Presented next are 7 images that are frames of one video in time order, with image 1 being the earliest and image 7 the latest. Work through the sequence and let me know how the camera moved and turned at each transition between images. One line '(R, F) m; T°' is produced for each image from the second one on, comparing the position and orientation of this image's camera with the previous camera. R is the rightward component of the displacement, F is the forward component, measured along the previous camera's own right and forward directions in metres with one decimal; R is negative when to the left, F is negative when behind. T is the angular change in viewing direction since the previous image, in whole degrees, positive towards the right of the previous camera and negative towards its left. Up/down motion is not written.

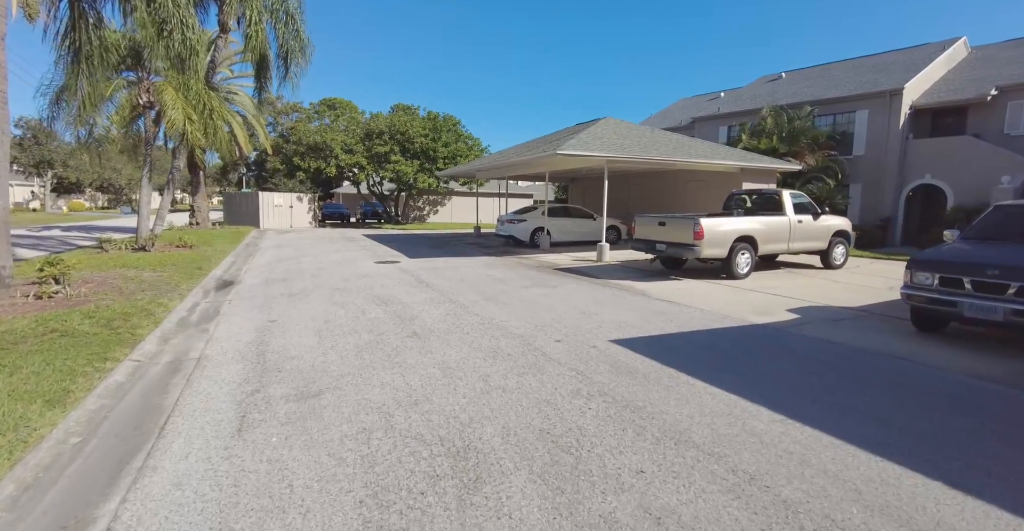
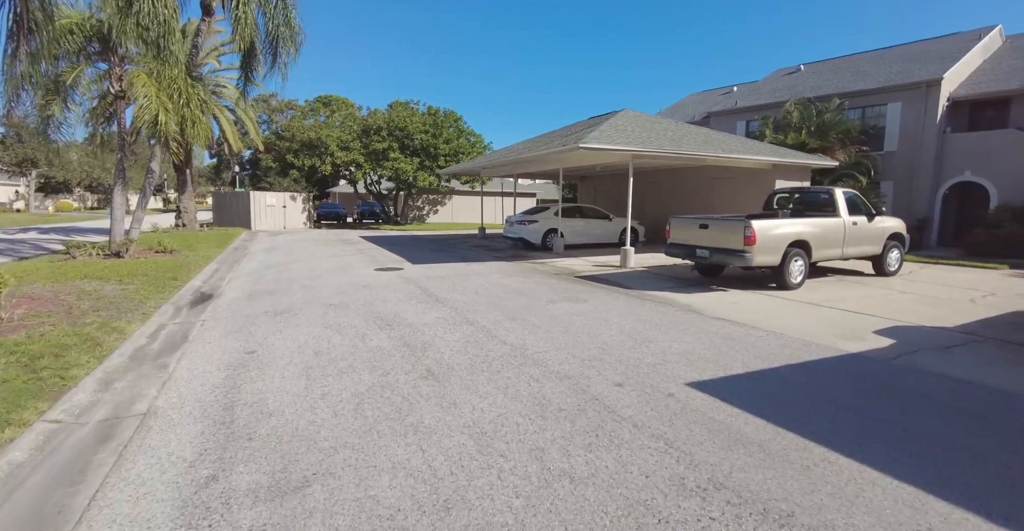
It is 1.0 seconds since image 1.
(-0.4, +1.3) m; 0°
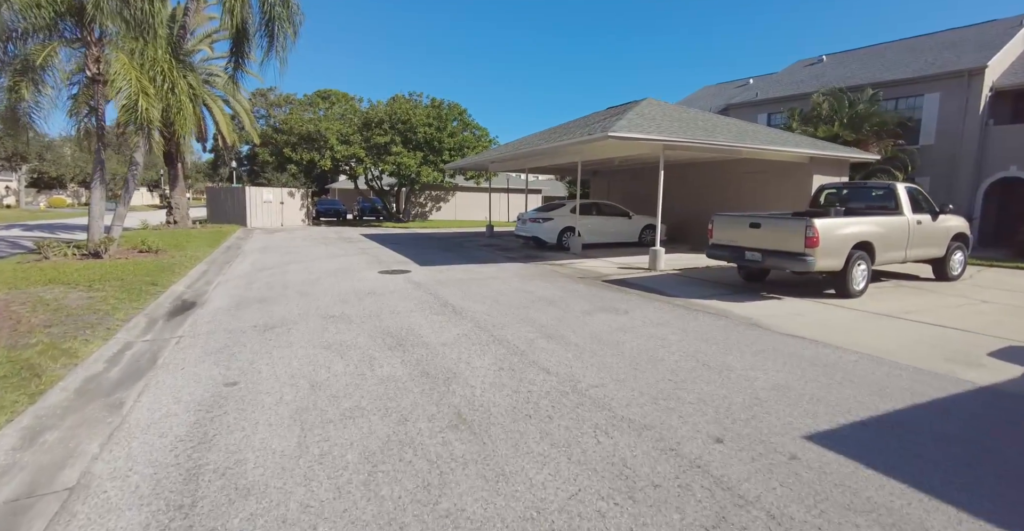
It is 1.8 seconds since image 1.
(-0.4, +1.1) m; 0°
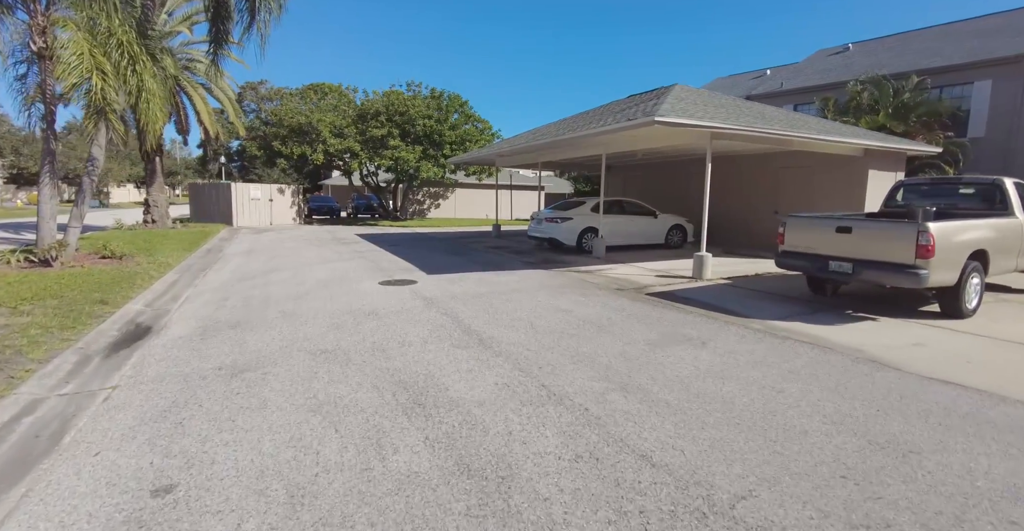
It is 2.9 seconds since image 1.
(-0.5, +1.5) m; +1°
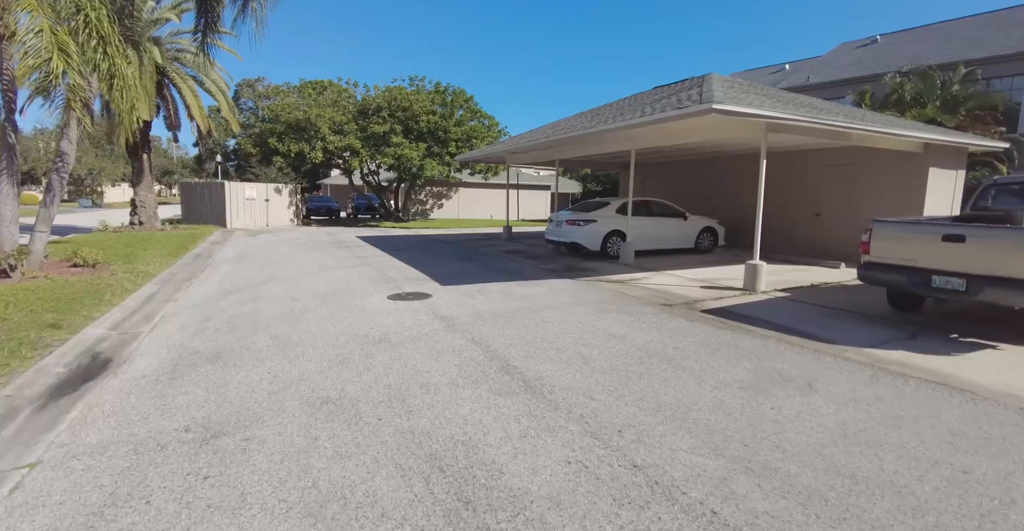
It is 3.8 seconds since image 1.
(-0.5, +1.2) m; 0°
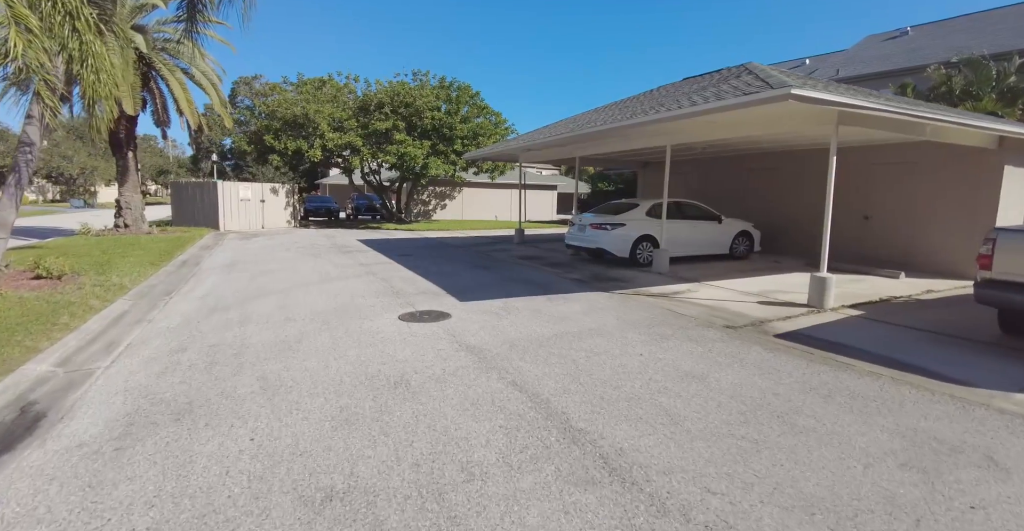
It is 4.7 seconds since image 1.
(-0.5, +1.1) m; 0°
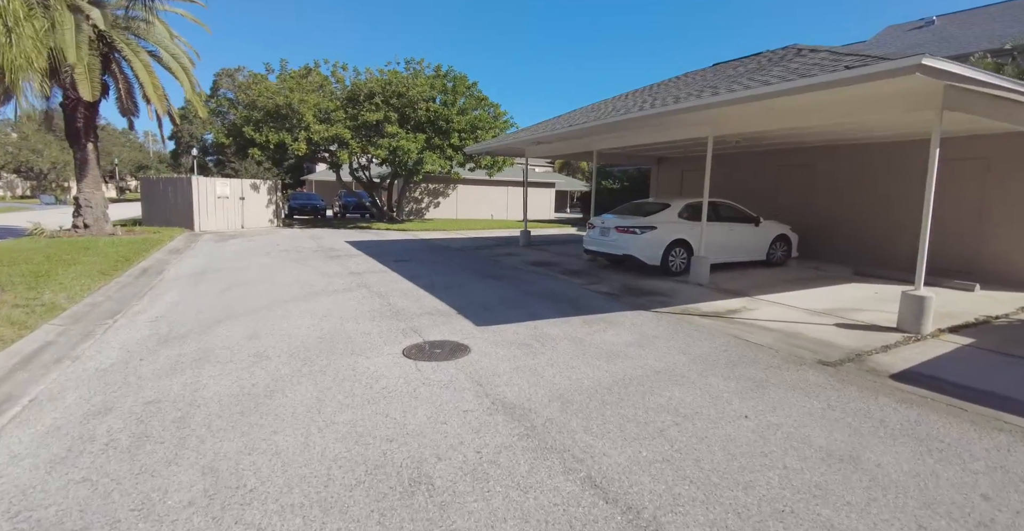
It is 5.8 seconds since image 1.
(-0.5, +1.4) m; +1°
